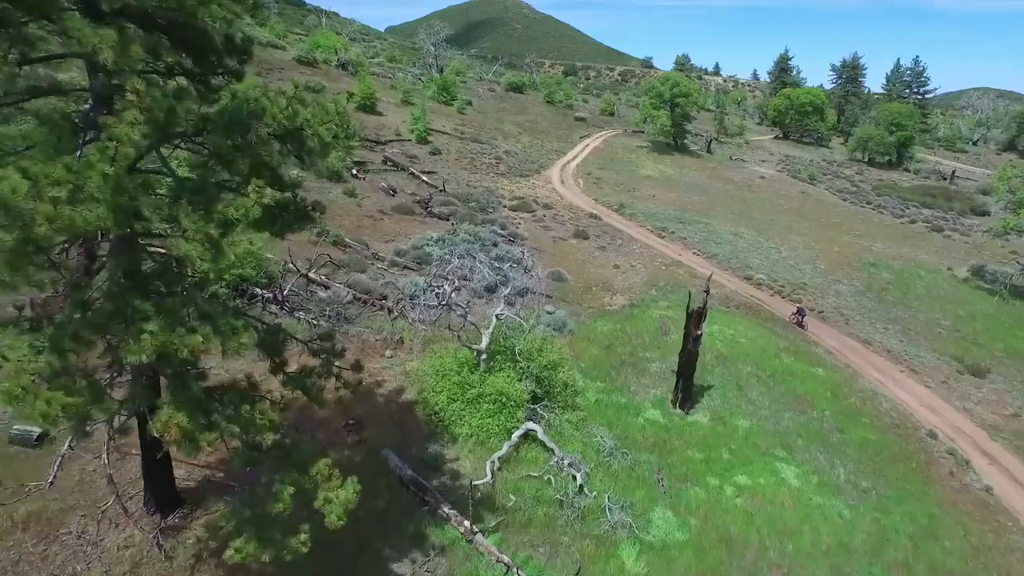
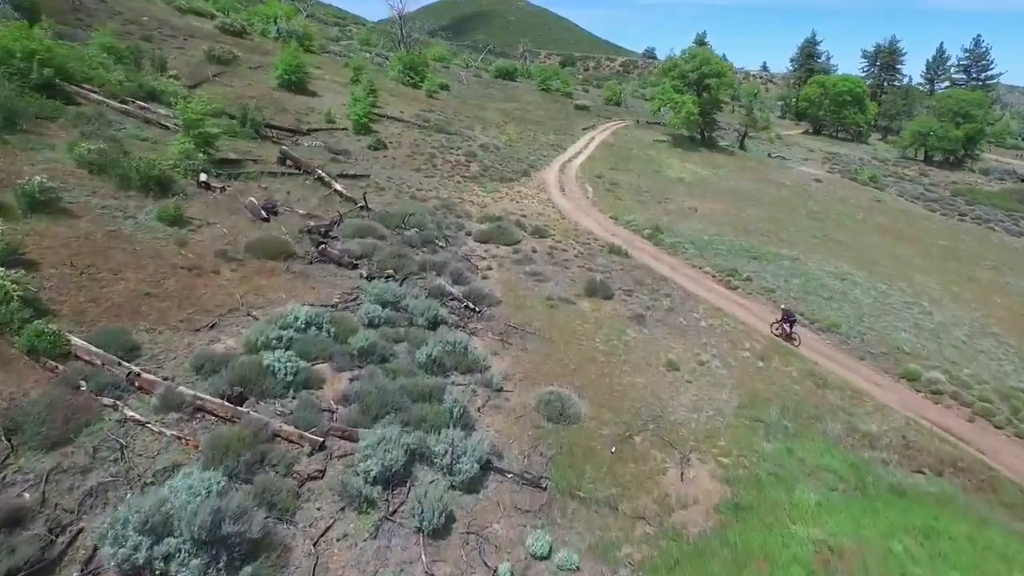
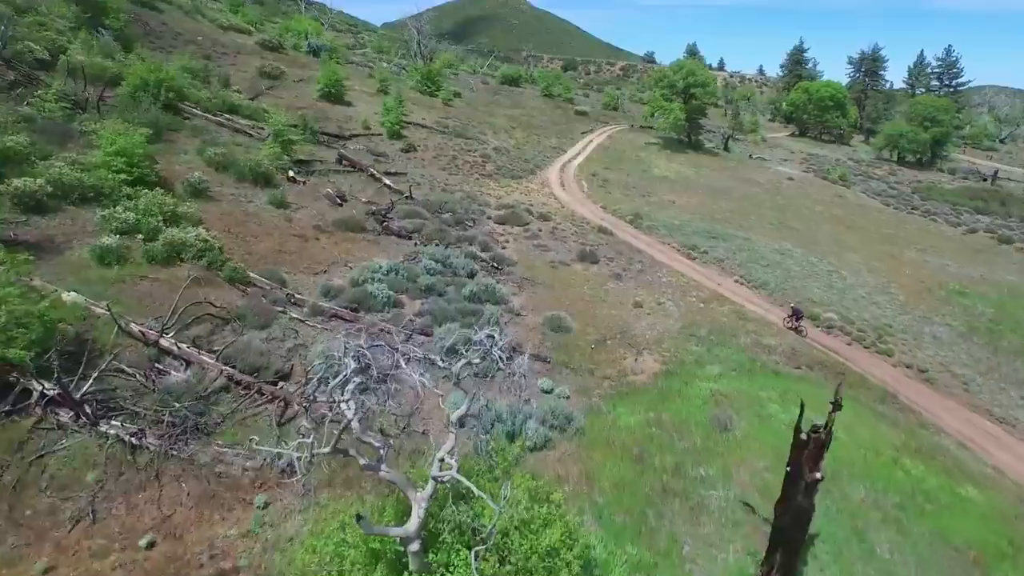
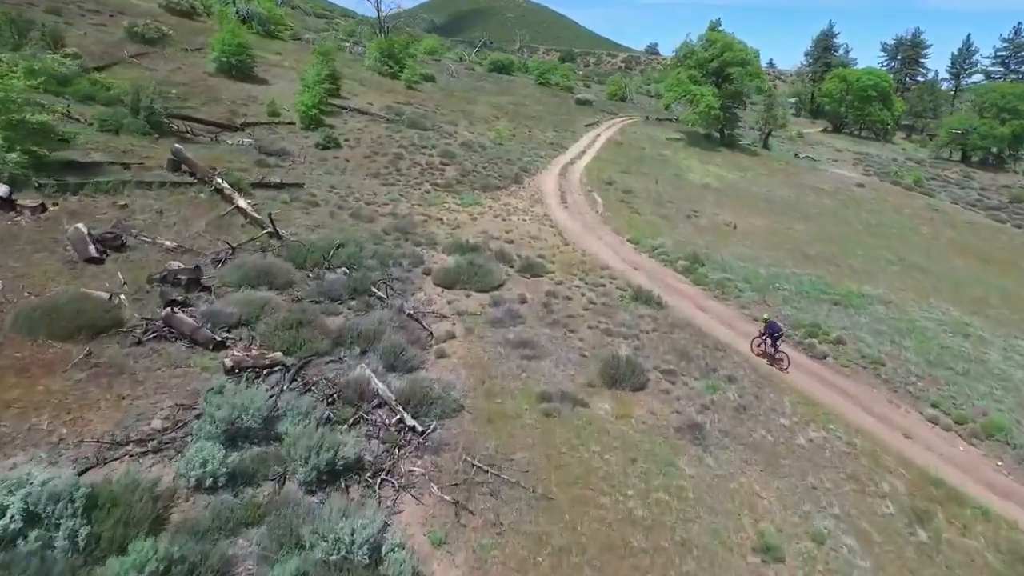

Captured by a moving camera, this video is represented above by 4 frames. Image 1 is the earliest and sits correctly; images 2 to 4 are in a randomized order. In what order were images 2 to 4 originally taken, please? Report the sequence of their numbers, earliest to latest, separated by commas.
3, 2, 4
